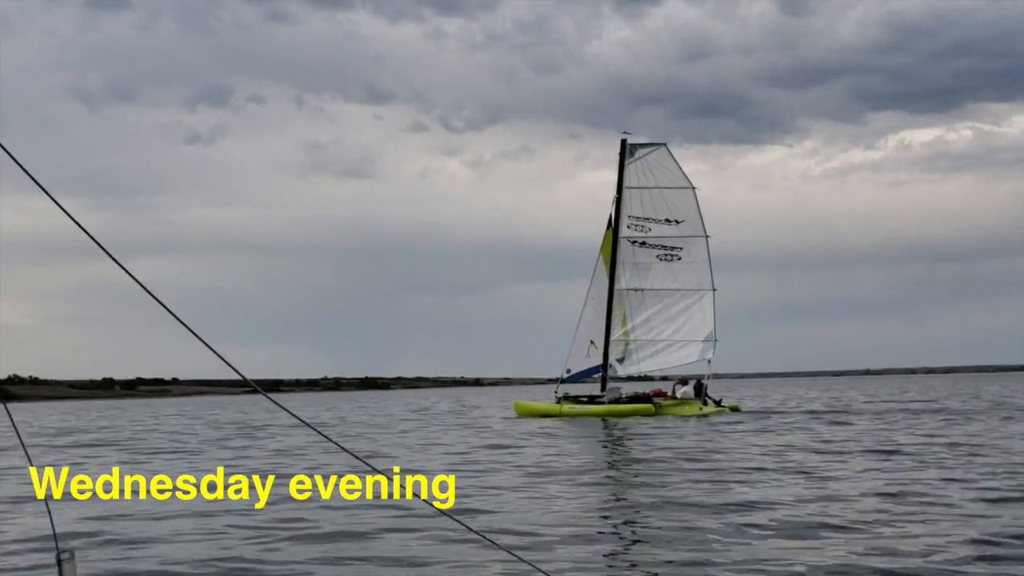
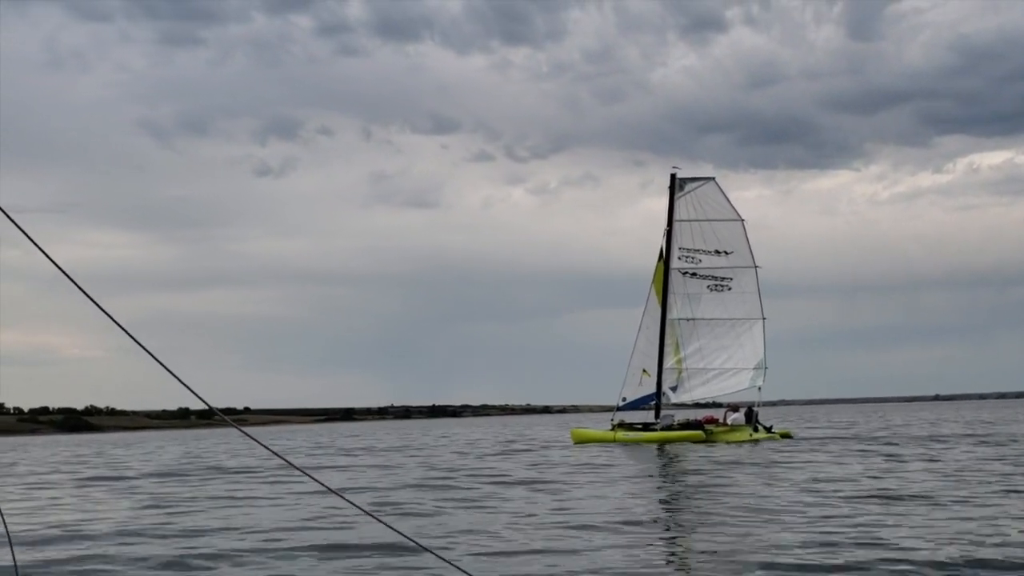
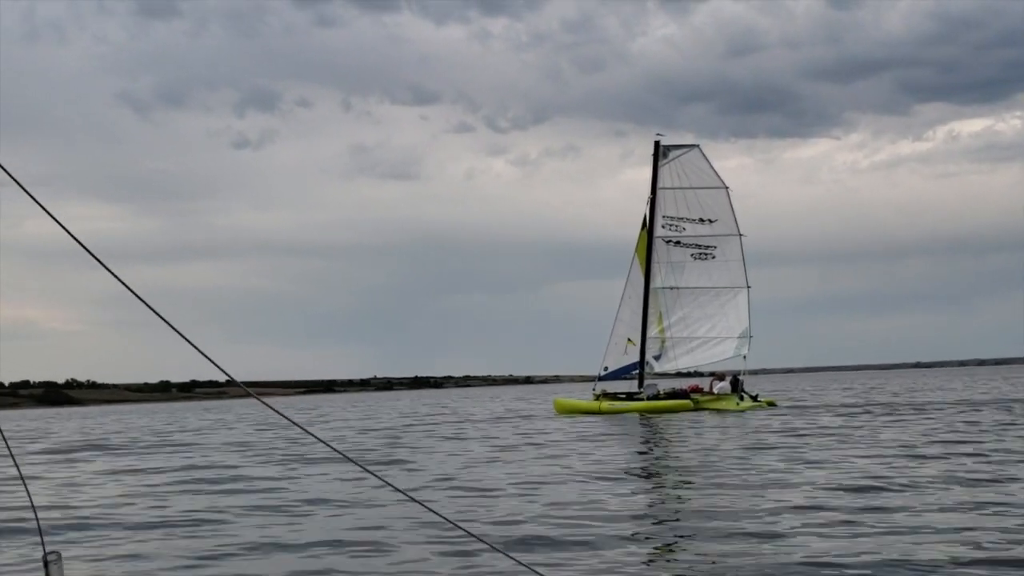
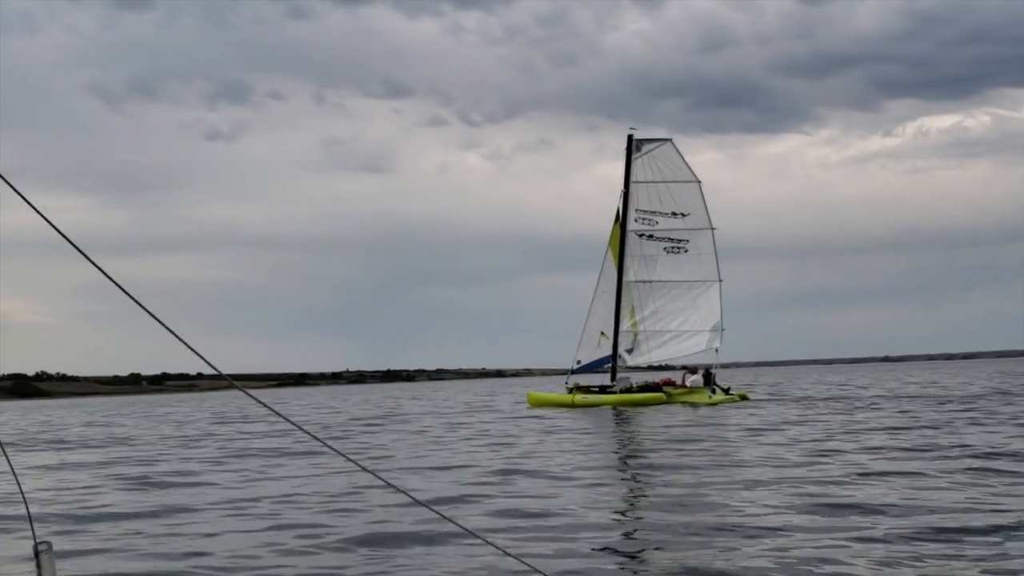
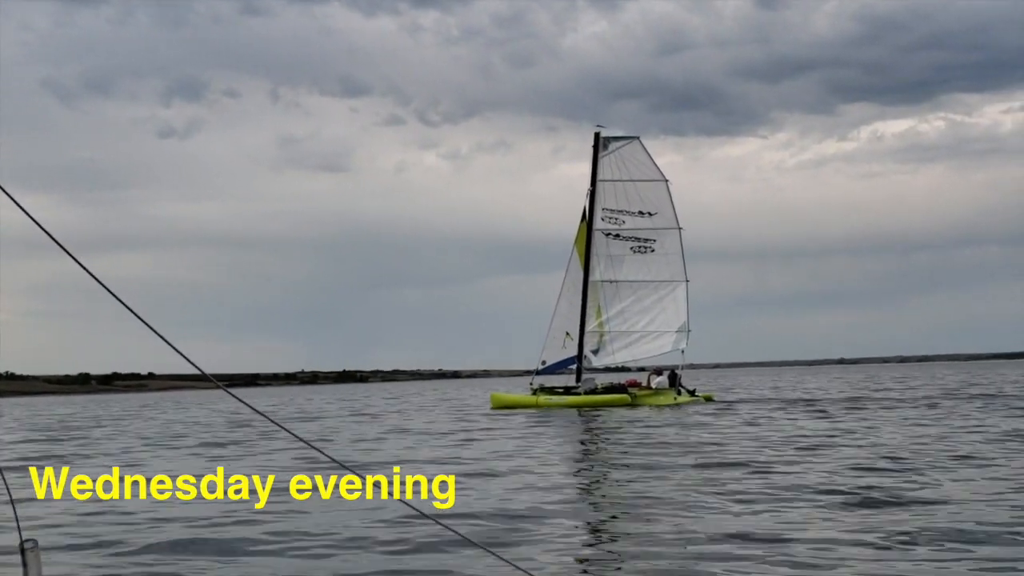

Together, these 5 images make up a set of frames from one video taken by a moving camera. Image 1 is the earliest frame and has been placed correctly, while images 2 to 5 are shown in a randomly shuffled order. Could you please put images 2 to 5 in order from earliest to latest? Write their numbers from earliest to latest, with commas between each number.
5, 4, 3, 2
